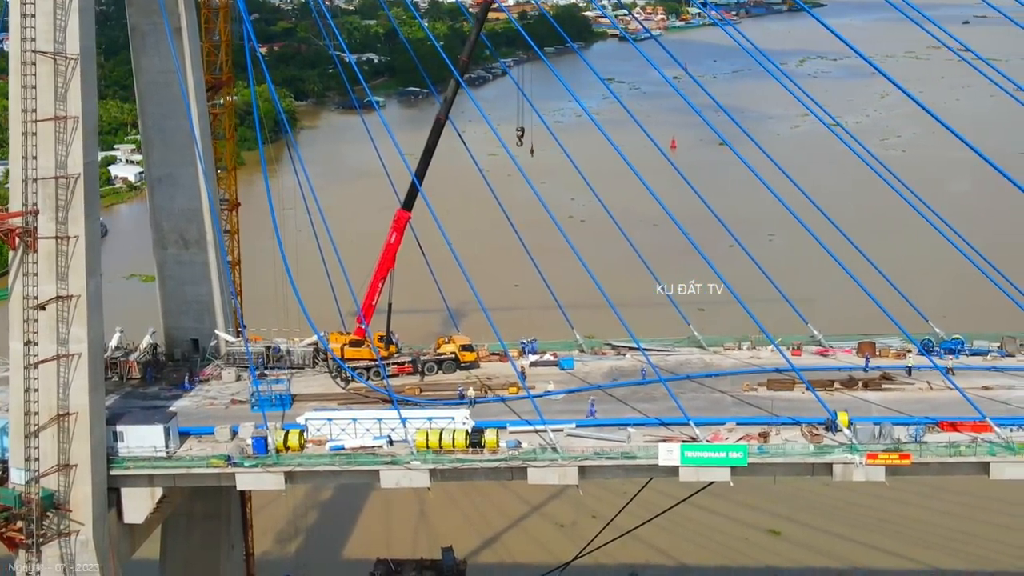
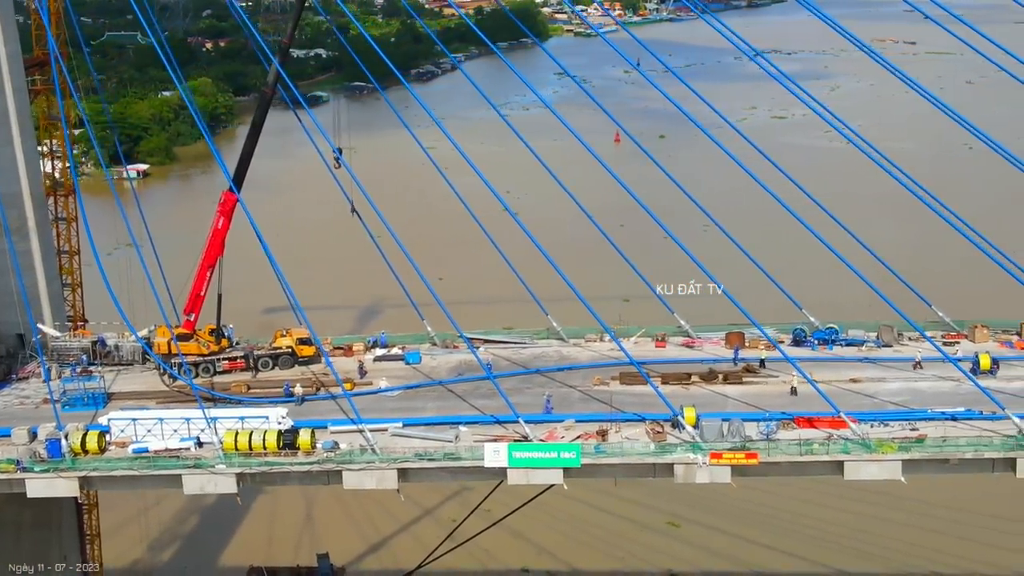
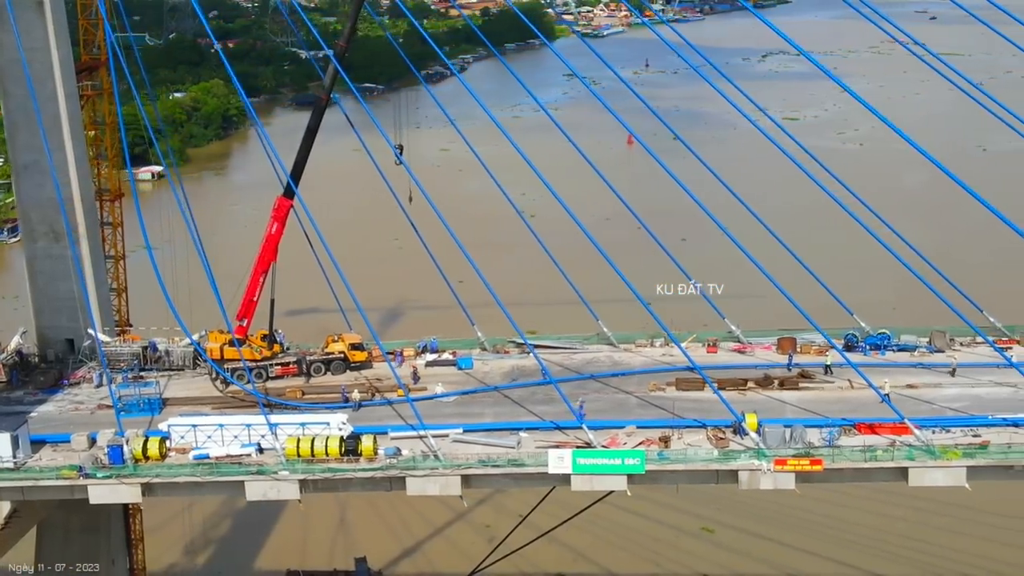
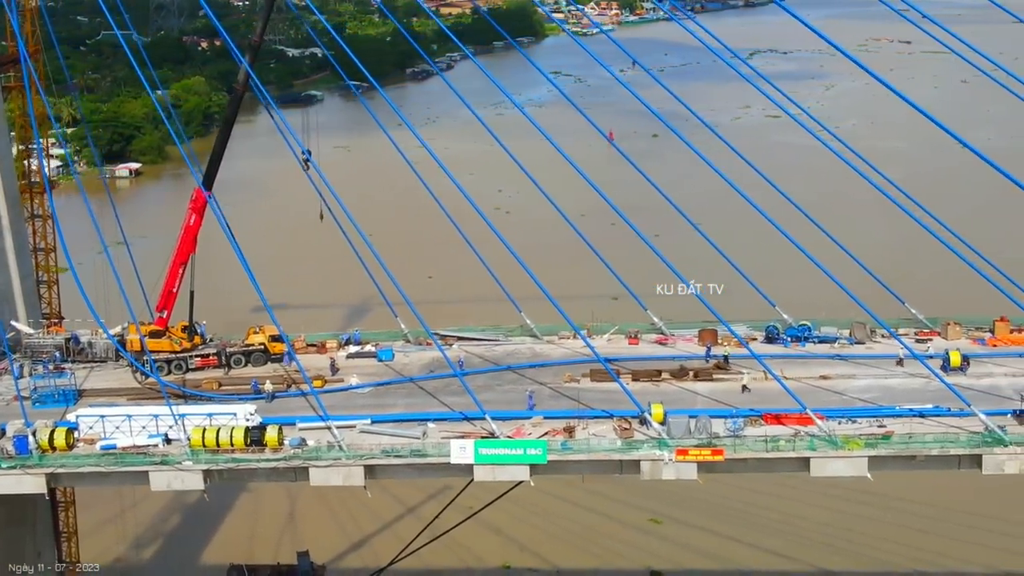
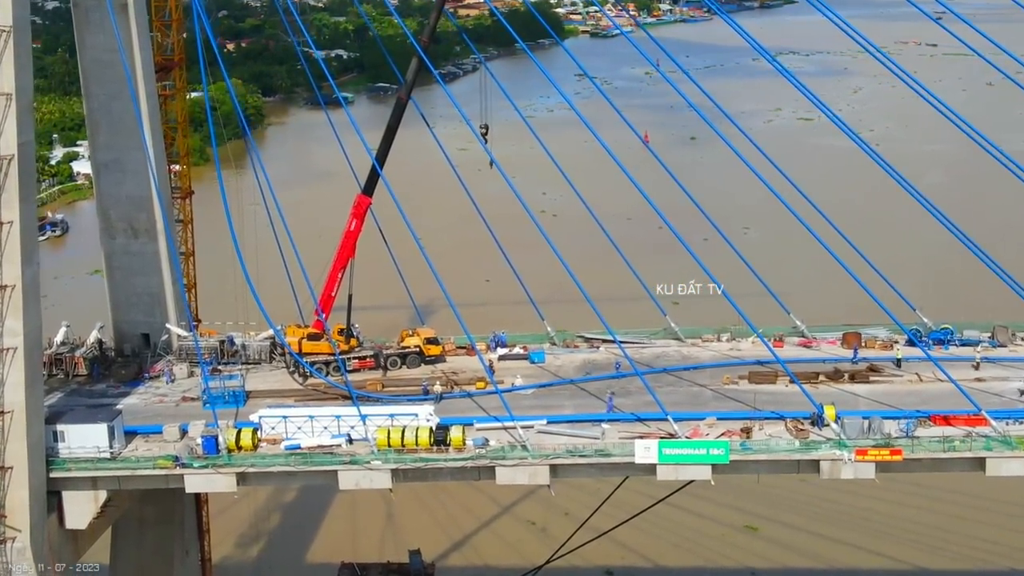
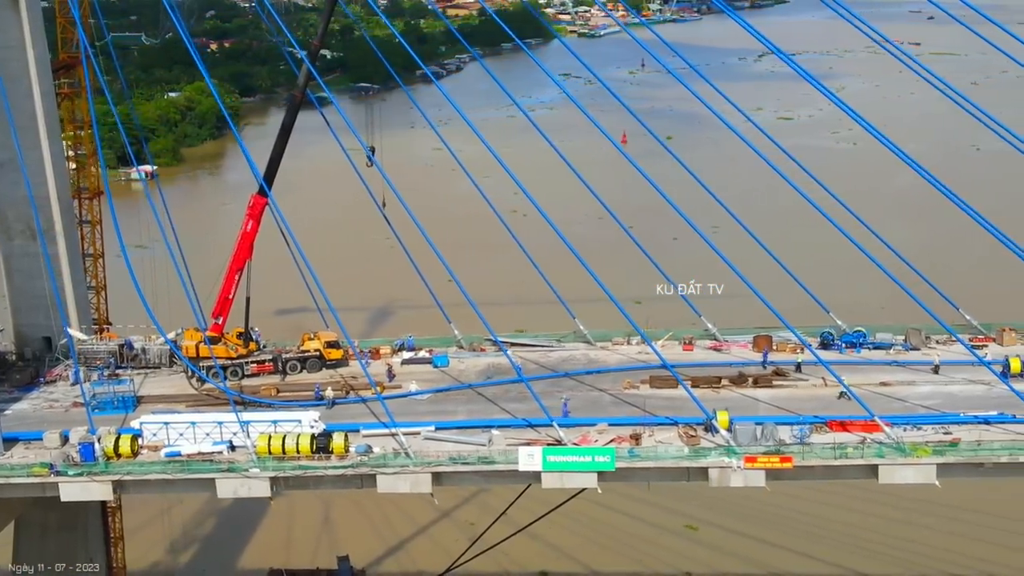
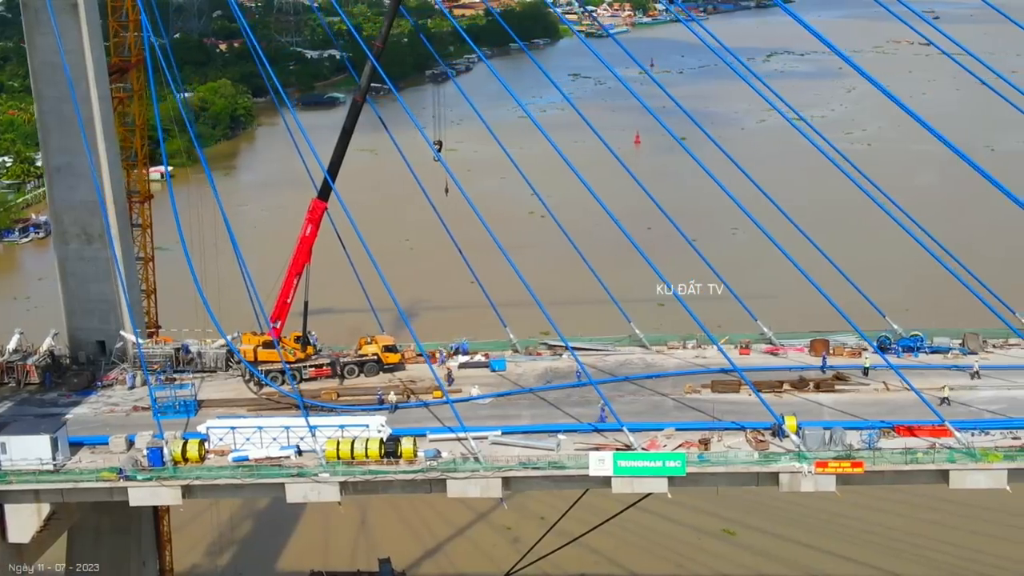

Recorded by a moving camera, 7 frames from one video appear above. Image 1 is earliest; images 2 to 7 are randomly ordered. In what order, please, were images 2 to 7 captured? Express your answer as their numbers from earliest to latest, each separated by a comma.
5, 7, 3, 6, 2, 4
